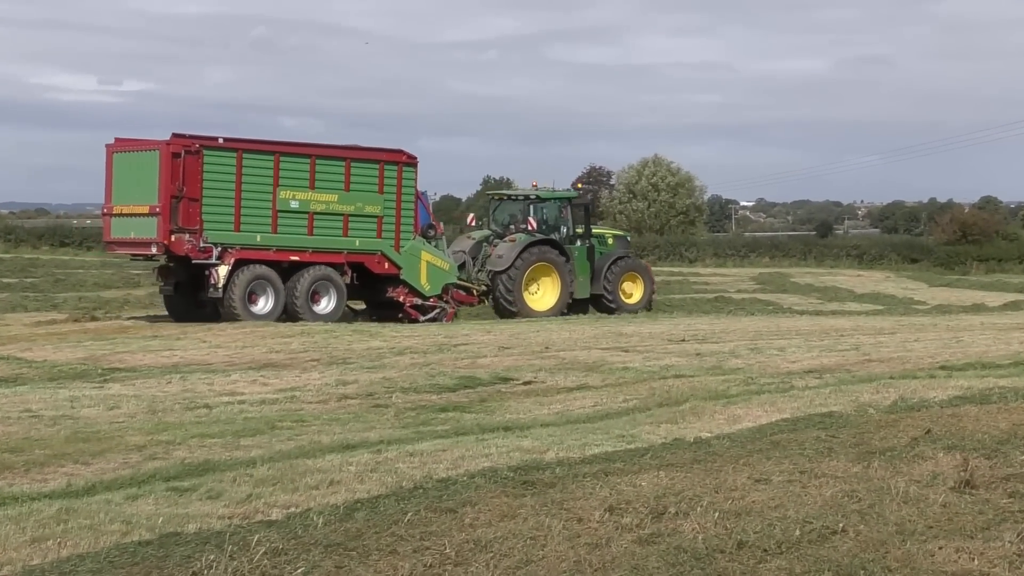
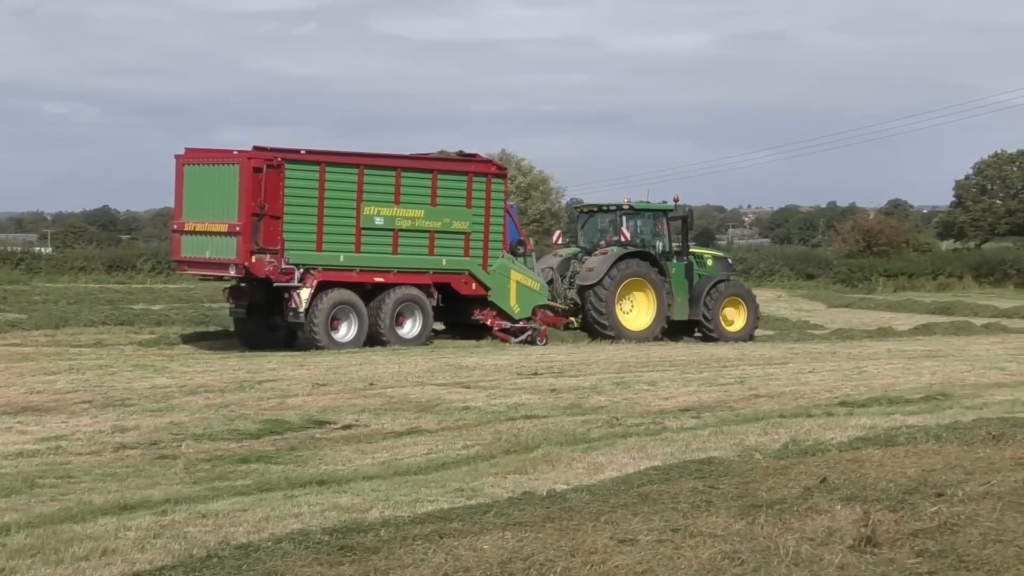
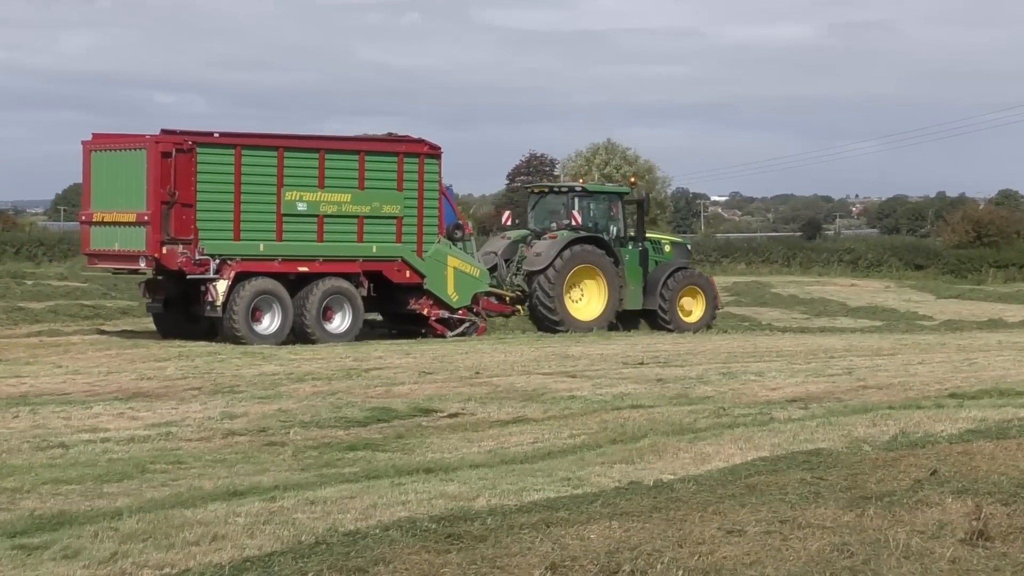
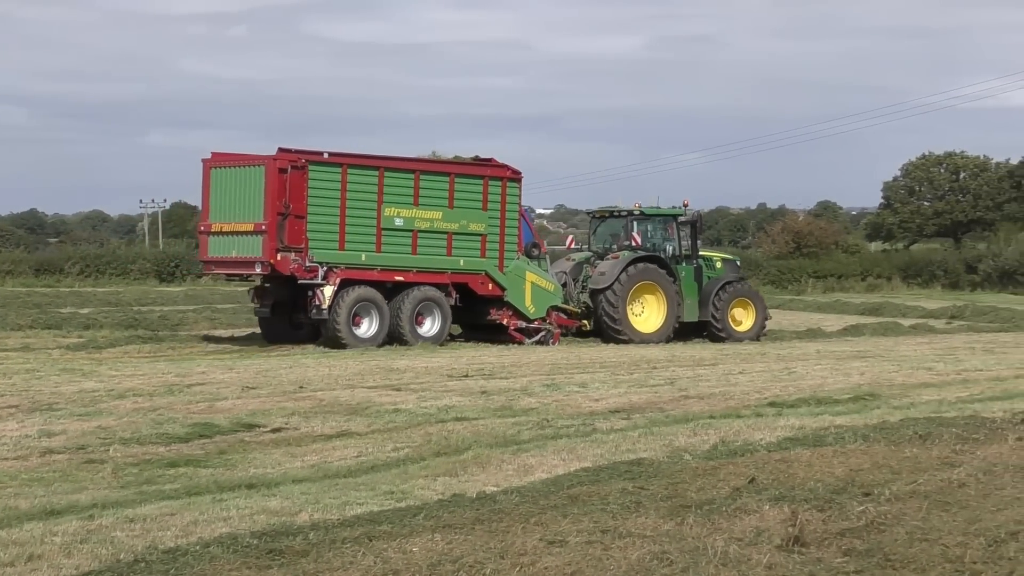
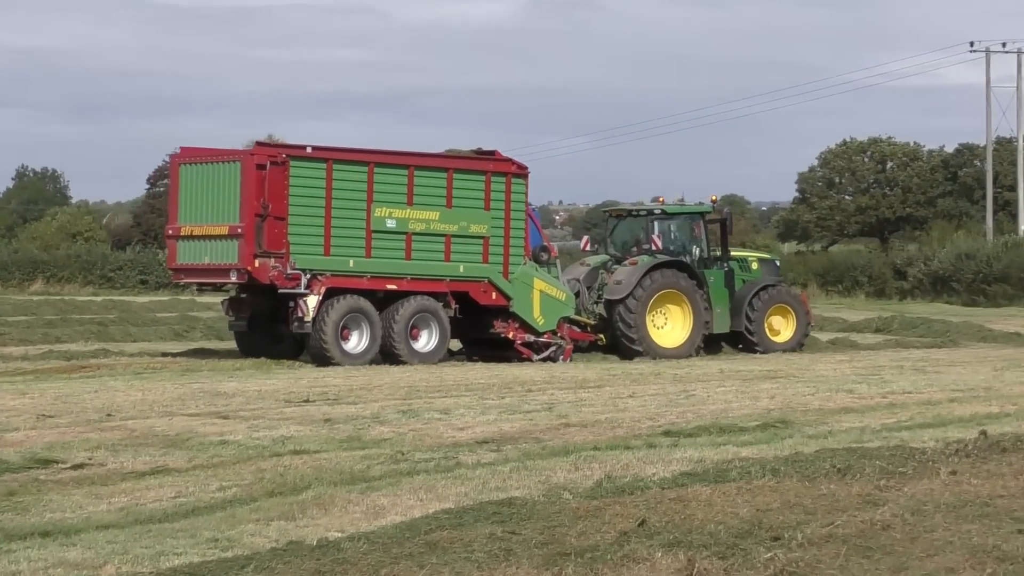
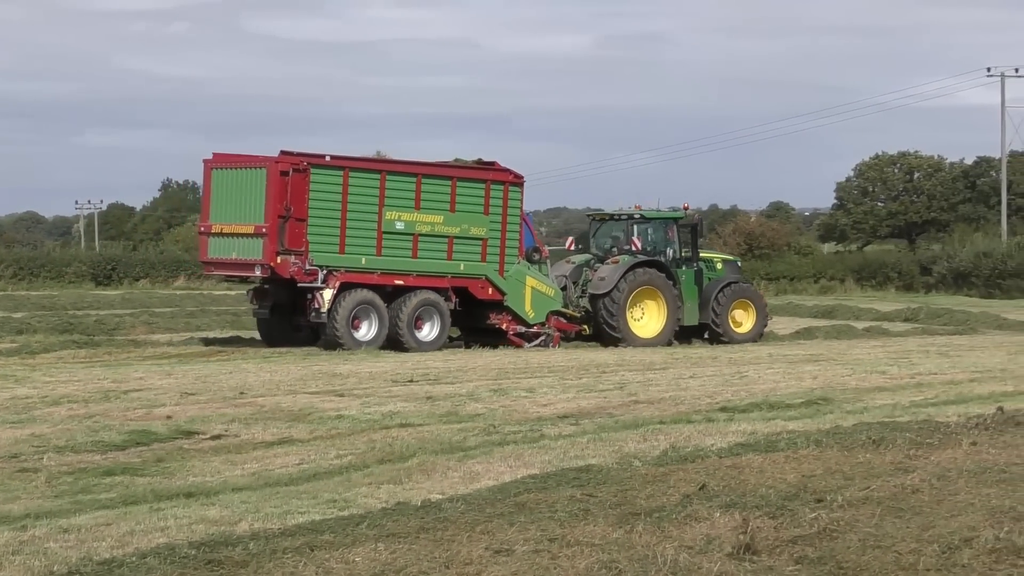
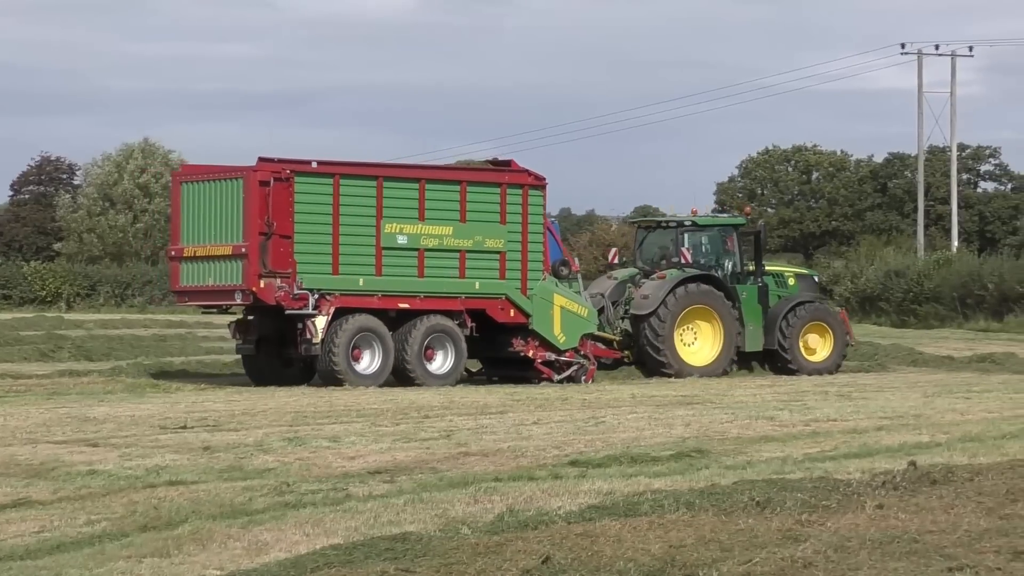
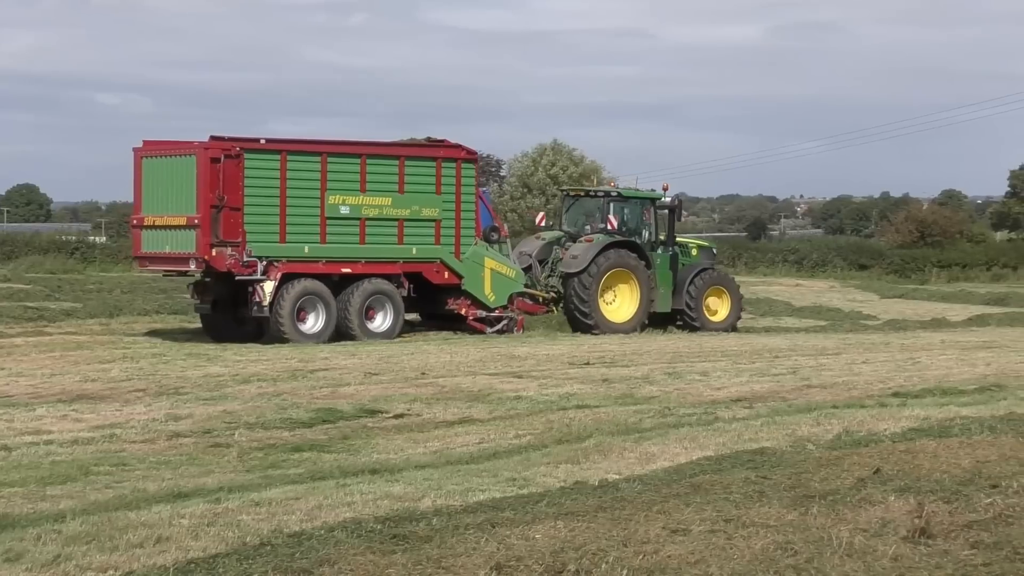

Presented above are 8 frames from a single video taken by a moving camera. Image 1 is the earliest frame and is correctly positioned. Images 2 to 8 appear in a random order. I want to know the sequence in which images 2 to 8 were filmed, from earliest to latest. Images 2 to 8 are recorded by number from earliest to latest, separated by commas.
3, 8, 2, 4, 6, 5, 7
